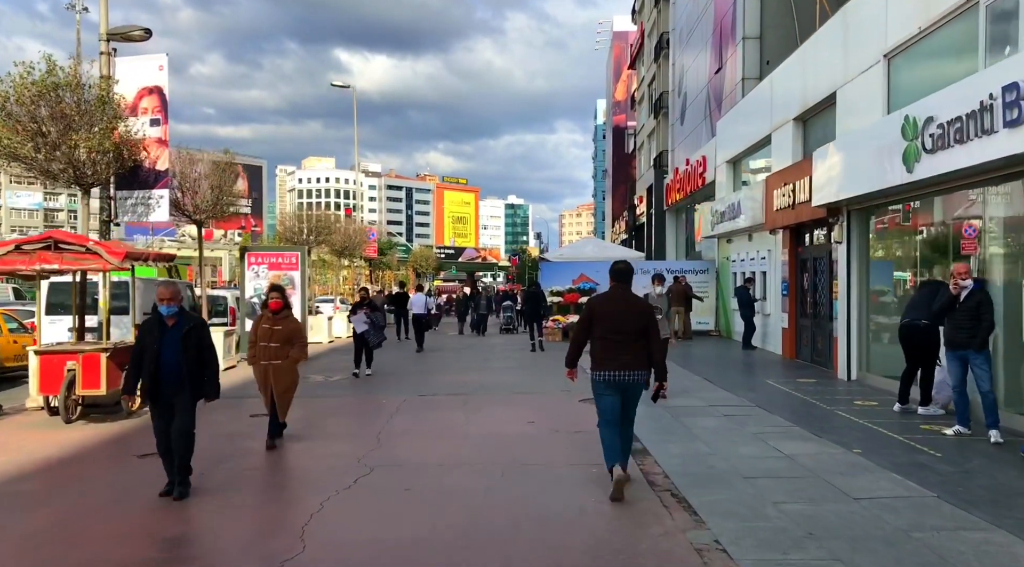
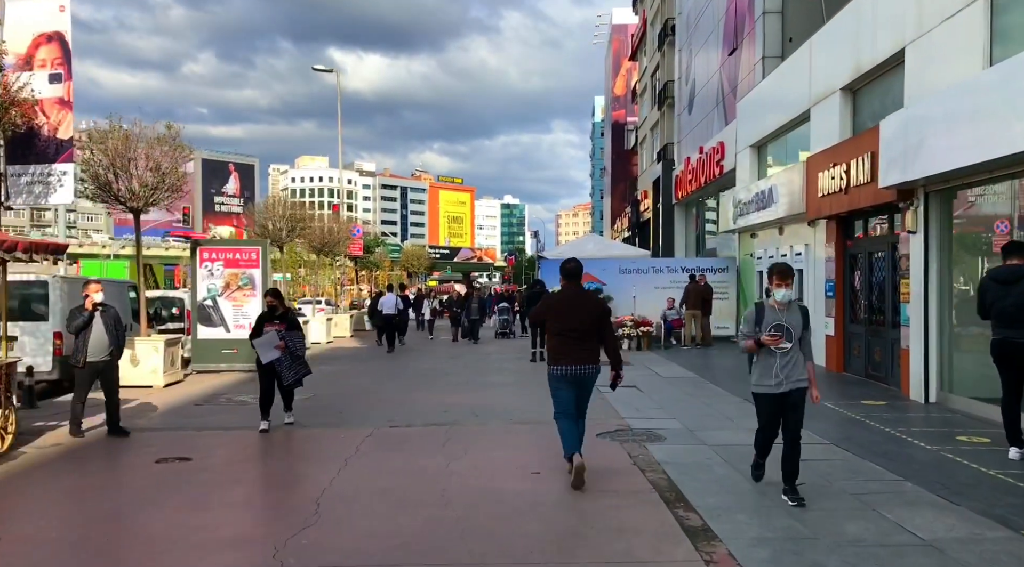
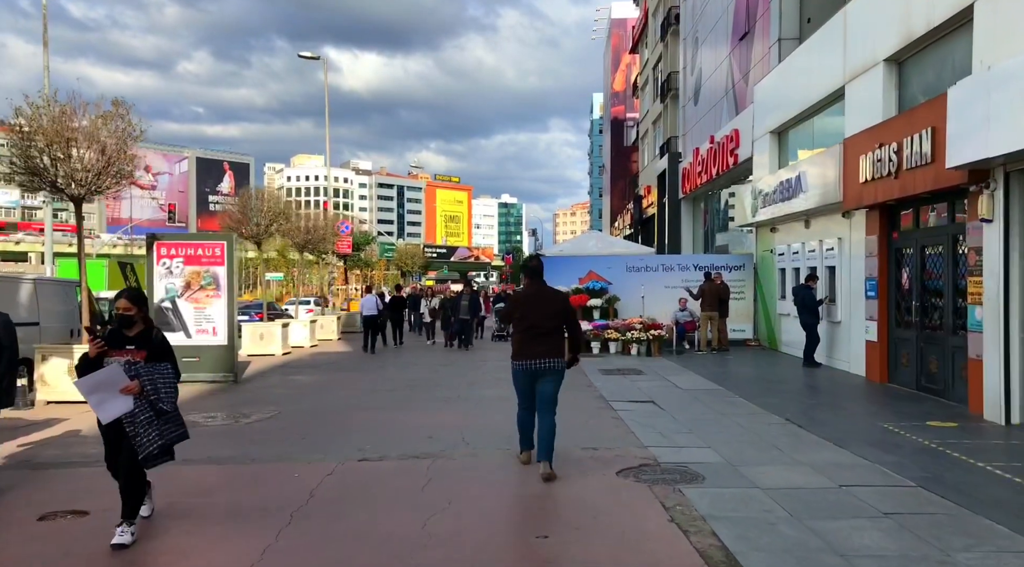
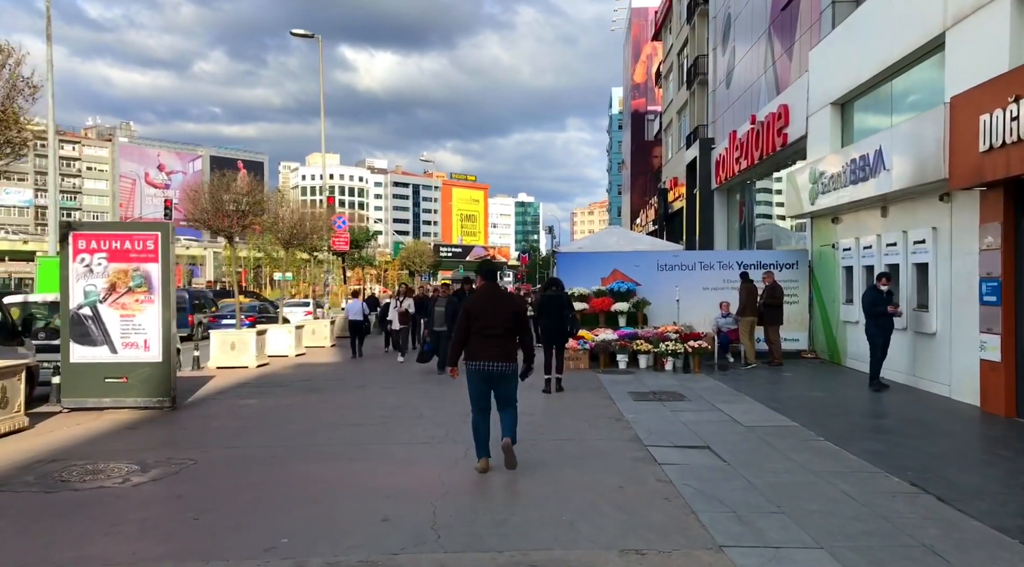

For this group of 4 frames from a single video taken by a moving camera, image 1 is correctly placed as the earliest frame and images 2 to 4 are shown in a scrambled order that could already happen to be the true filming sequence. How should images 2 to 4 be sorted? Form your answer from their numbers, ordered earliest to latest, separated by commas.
2, 3, 4
